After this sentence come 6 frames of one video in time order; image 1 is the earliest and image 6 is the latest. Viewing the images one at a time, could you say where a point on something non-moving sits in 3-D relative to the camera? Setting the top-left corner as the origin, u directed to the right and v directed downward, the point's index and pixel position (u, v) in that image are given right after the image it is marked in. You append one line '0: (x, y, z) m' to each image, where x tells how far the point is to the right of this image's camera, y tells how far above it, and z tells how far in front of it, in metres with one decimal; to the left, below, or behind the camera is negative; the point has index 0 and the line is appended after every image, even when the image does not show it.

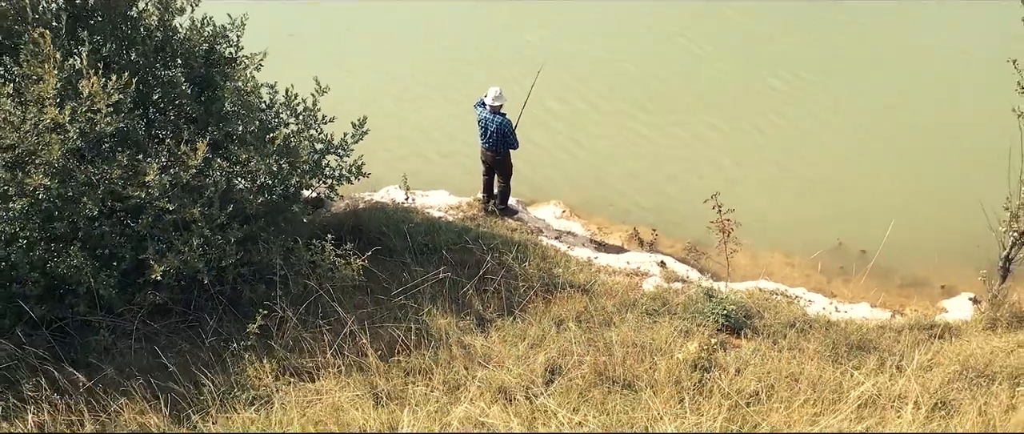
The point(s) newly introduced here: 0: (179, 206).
0: (-2.3, +0.1, +4.4) m
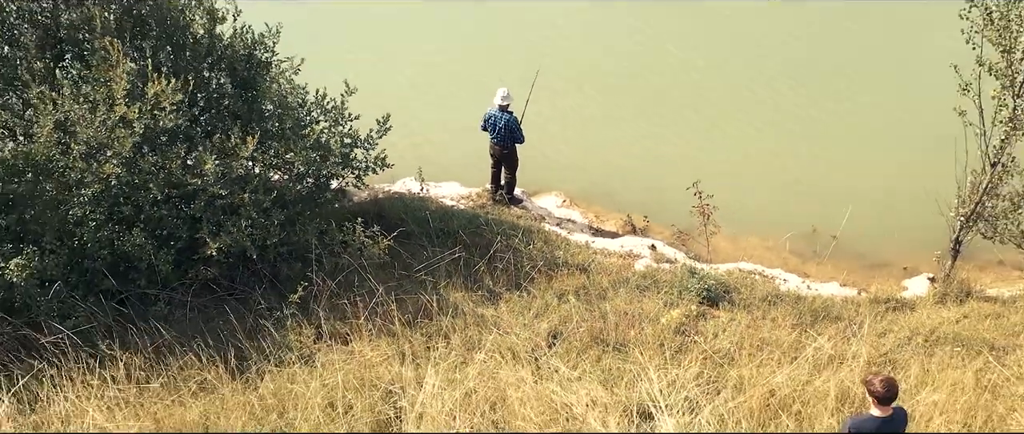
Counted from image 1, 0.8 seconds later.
0: (-2.3, +0.2, +5.0) m
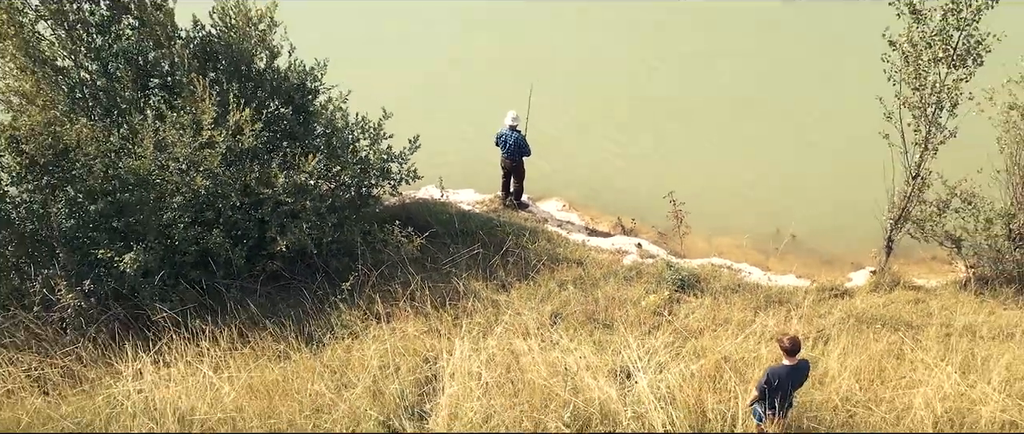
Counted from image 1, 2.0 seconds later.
0: (-2.2, +0.2, +6.1) m
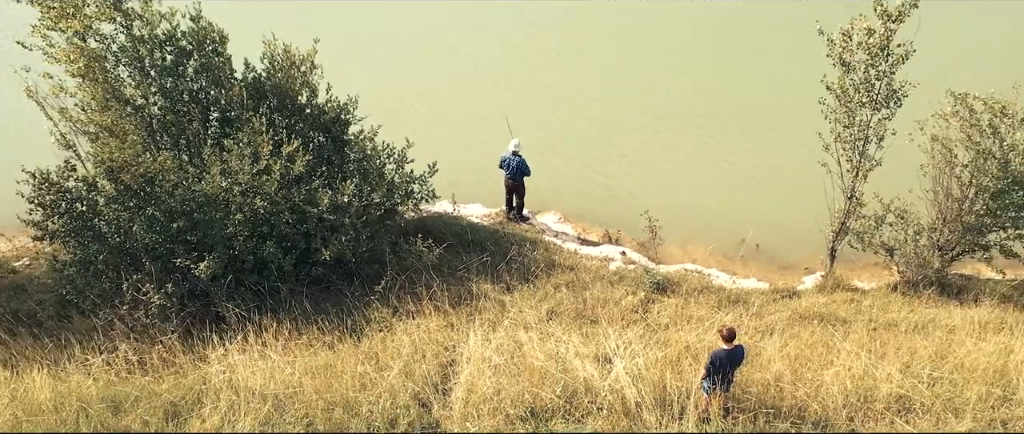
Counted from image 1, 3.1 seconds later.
0: (-2.1, 0.0, +7.4) m
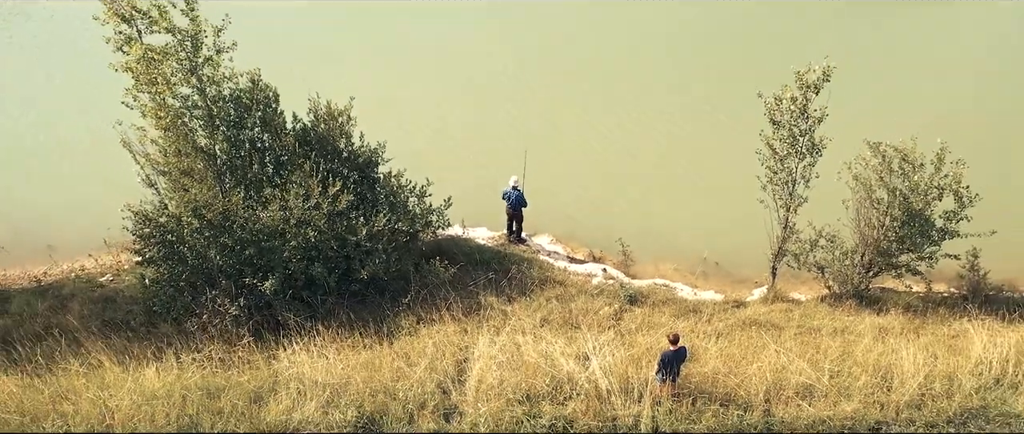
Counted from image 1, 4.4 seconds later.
0: (-2.1, -0.4, +9.2) m
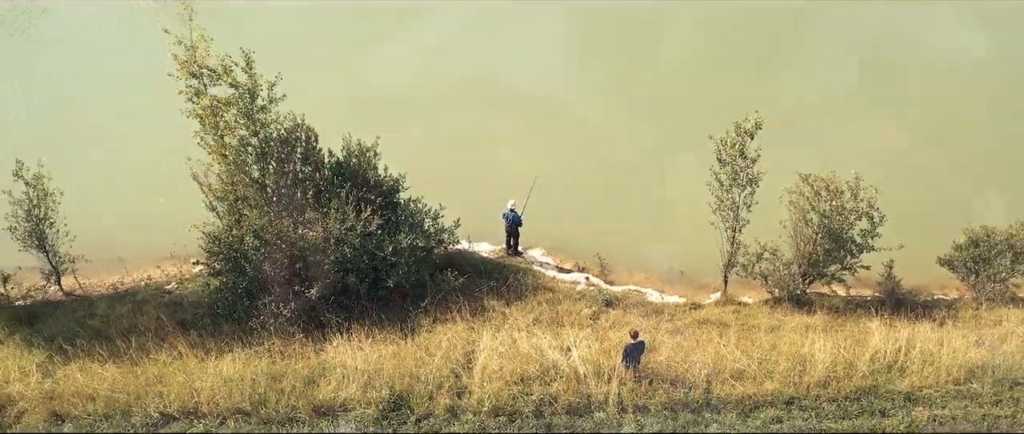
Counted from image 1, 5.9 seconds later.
0: (-2.2, -0.7, +11.2) m
